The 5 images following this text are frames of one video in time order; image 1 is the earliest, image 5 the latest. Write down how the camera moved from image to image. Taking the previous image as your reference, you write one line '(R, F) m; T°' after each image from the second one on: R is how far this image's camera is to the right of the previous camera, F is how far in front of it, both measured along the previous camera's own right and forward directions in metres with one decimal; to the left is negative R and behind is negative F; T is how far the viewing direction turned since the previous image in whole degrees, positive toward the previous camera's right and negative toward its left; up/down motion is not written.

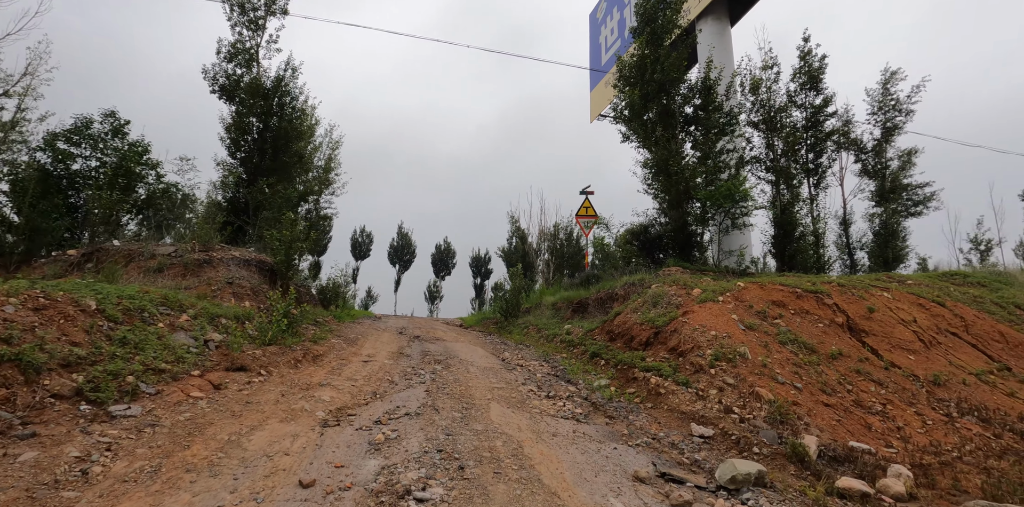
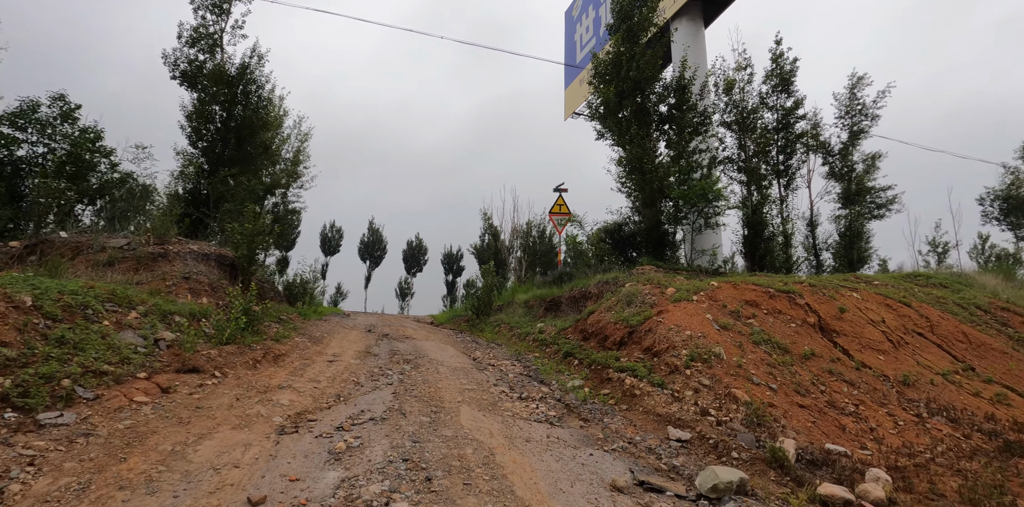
(0.0, +0.2) m; +3°
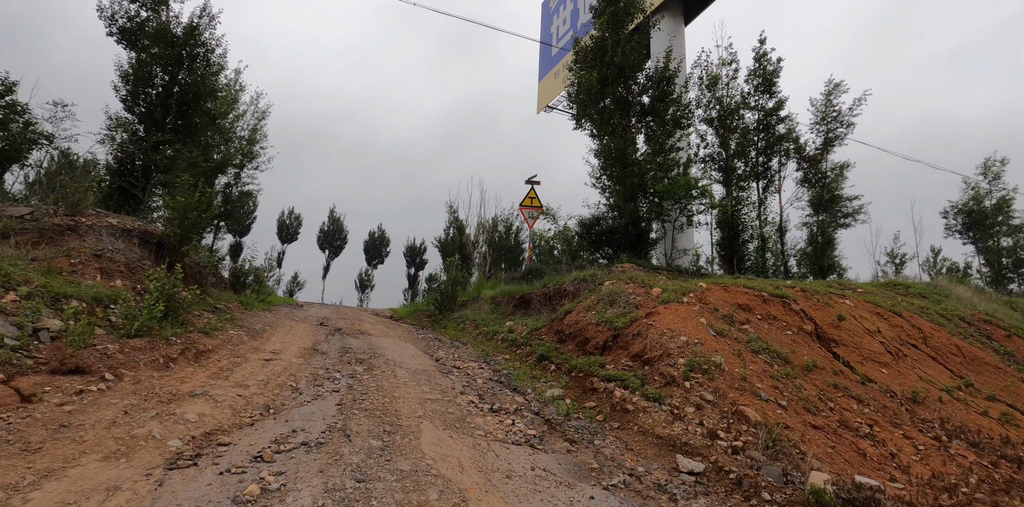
(-0.1, +1.0) m; +4°
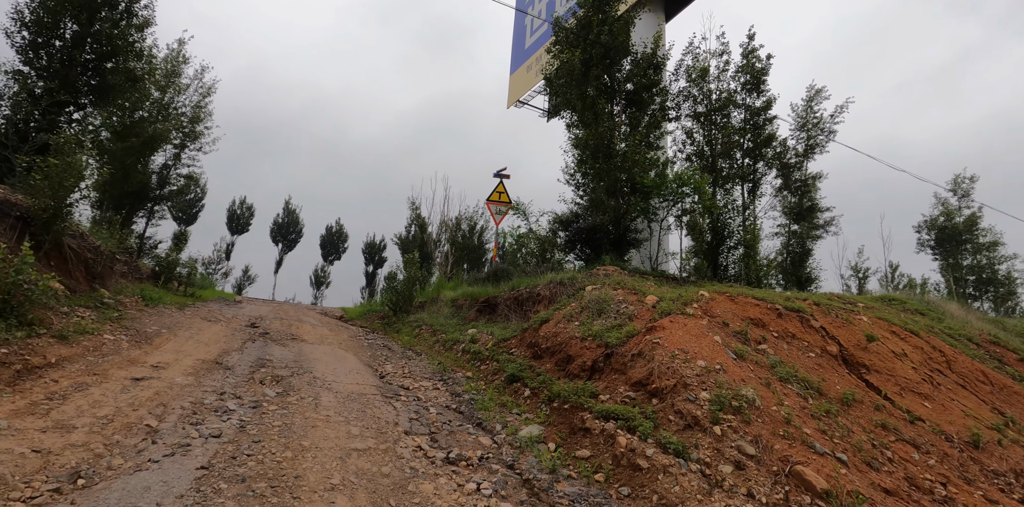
(-0.1, +1.6) m; +4°
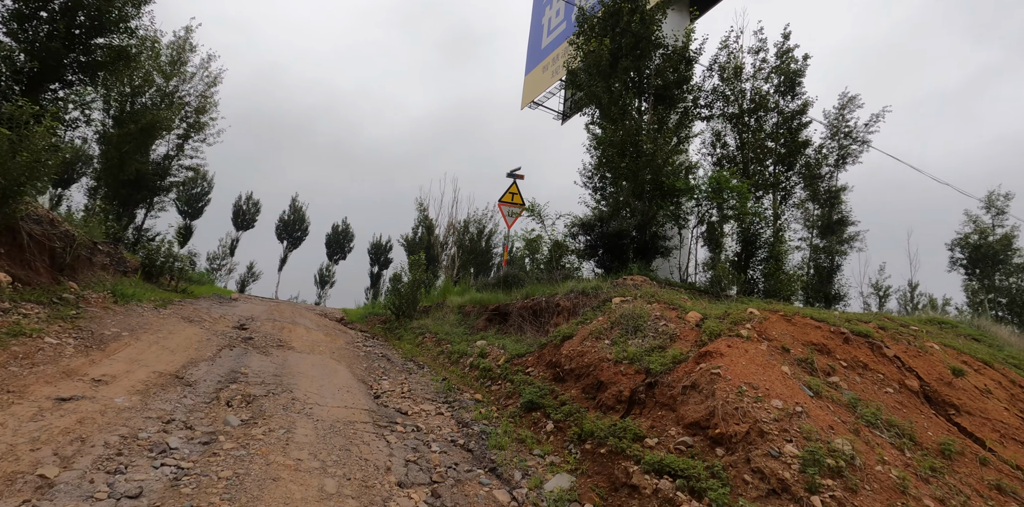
(-0.2, +1.0) m; -1°
